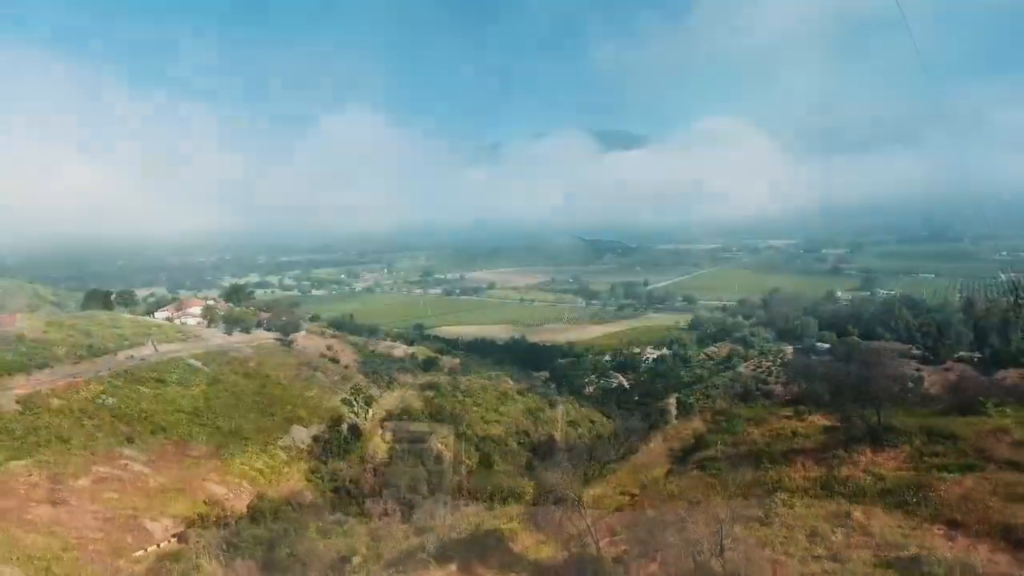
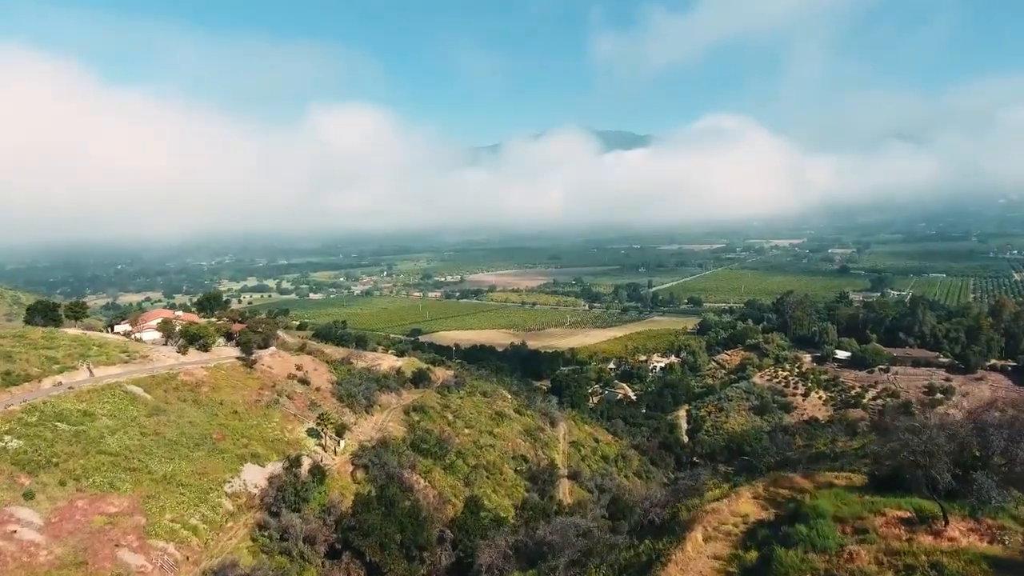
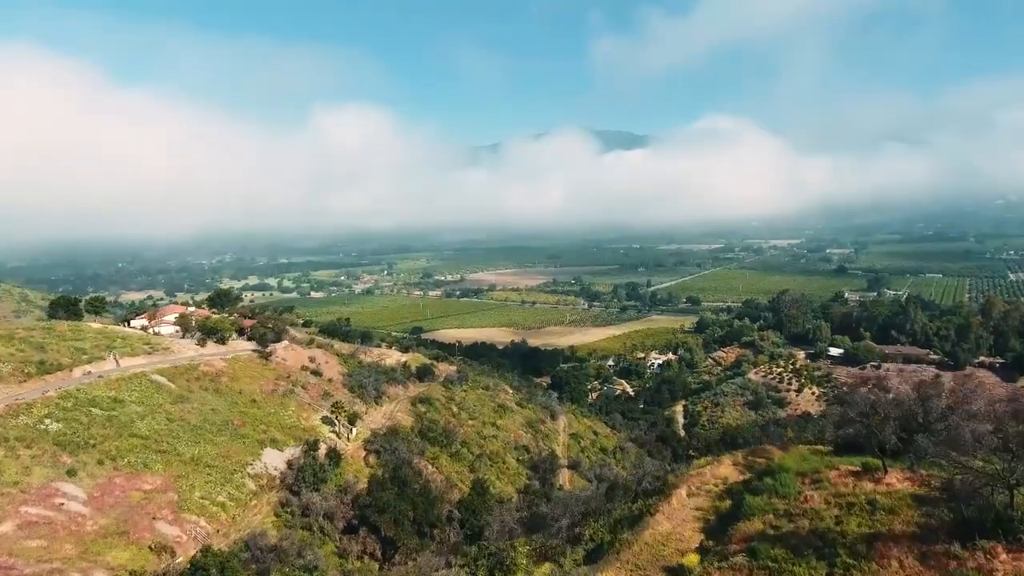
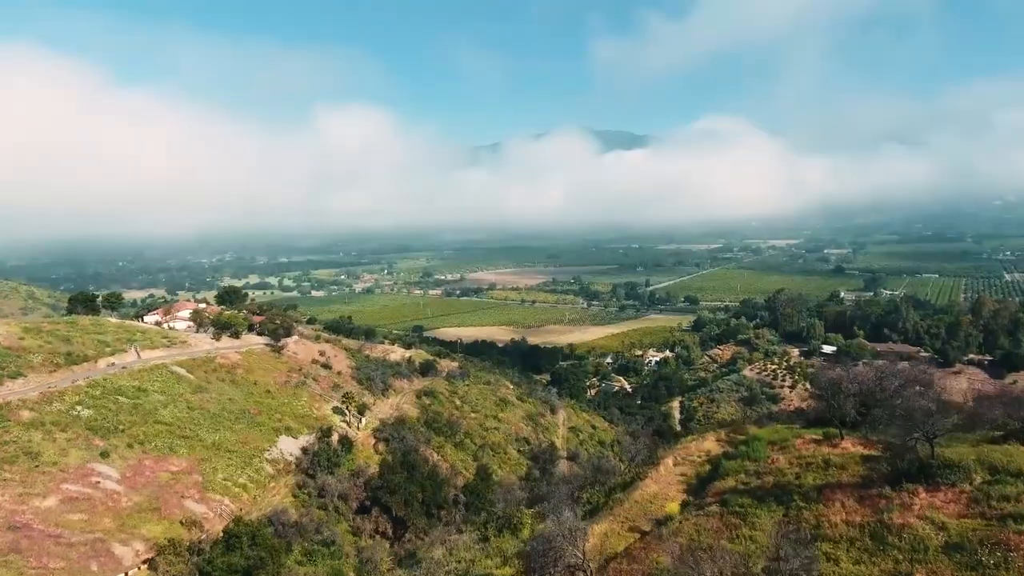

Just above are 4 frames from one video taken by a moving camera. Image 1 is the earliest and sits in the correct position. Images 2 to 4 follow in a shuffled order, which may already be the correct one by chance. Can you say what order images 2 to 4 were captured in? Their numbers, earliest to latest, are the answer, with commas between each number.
4, 3, 2
